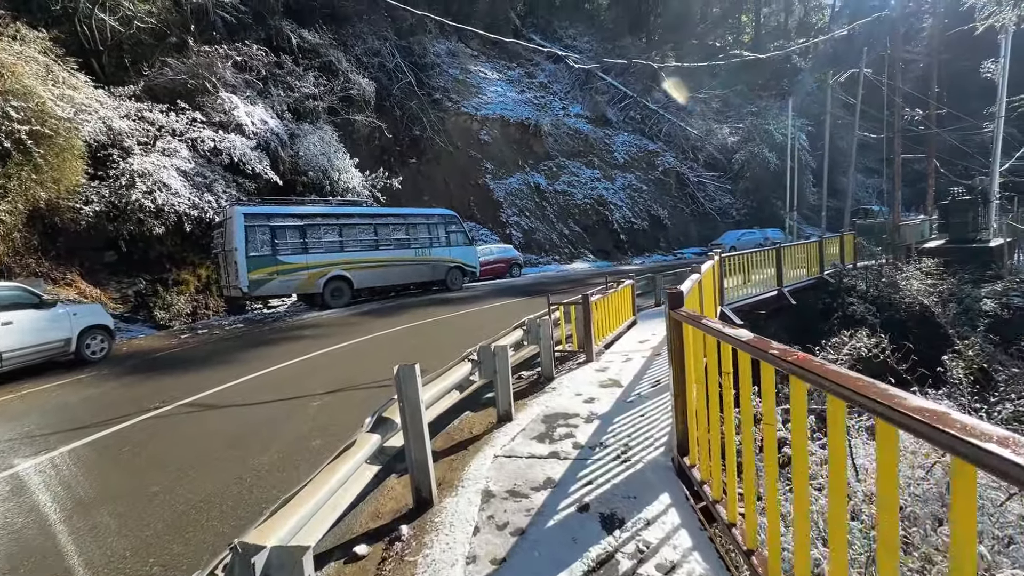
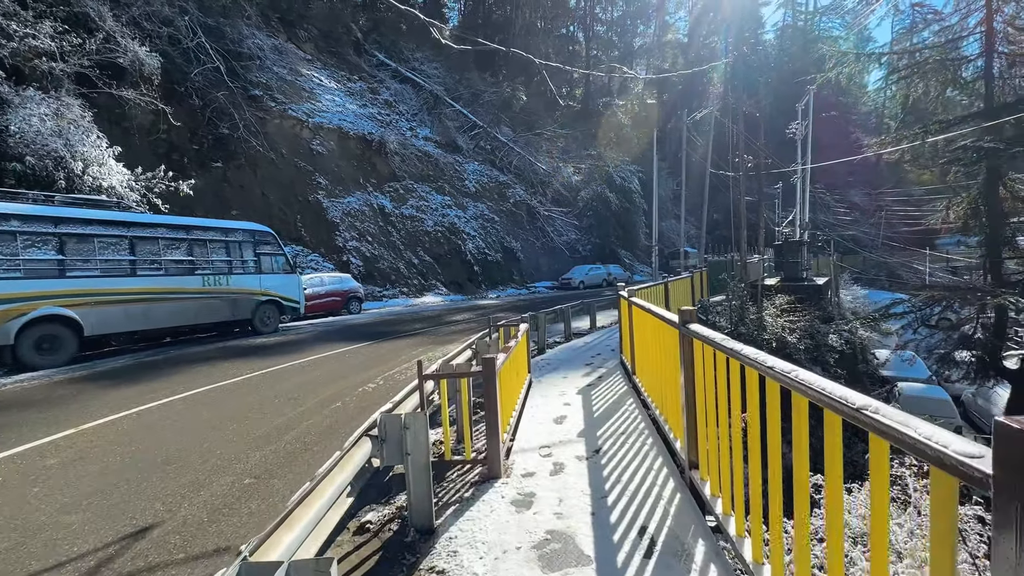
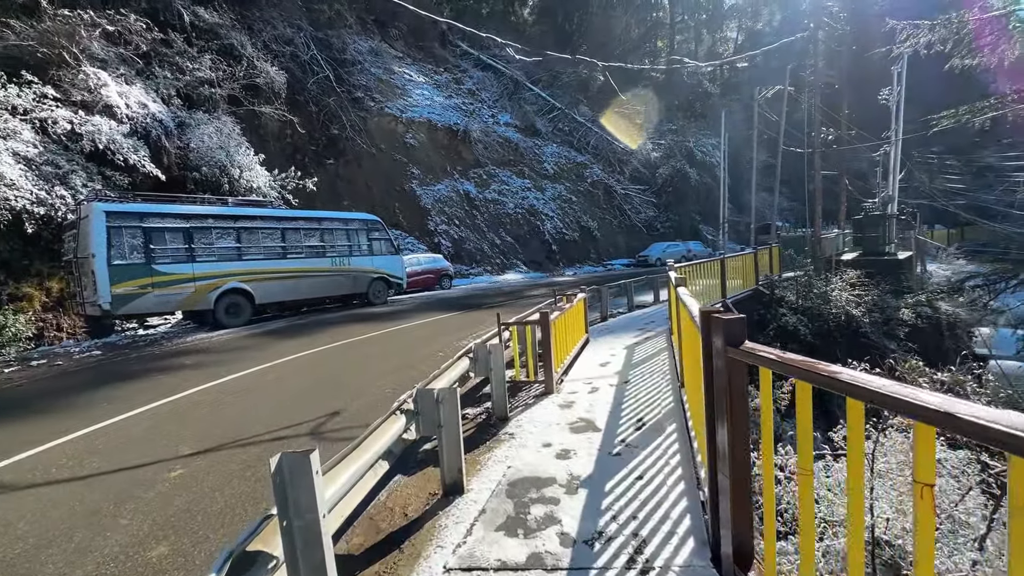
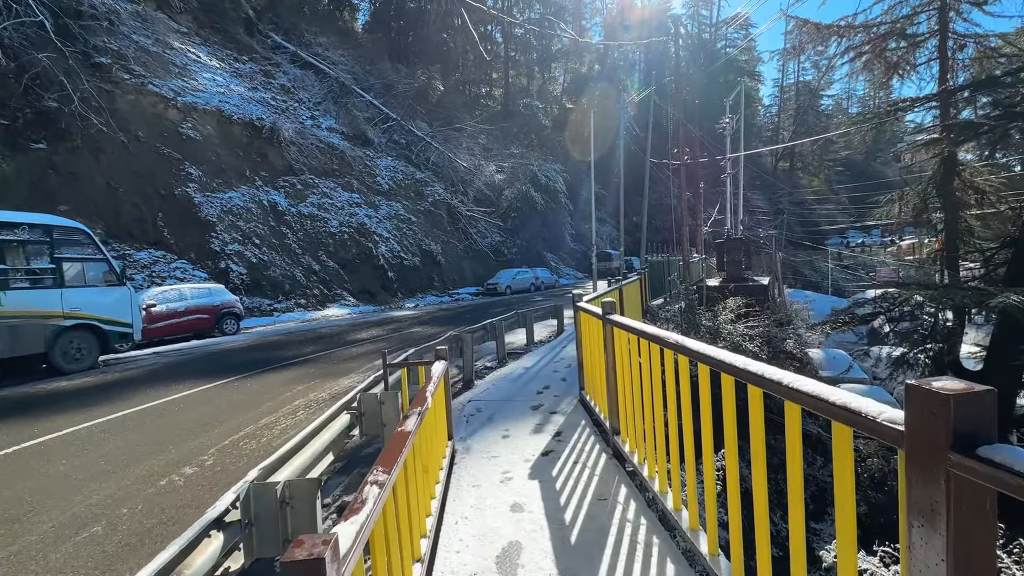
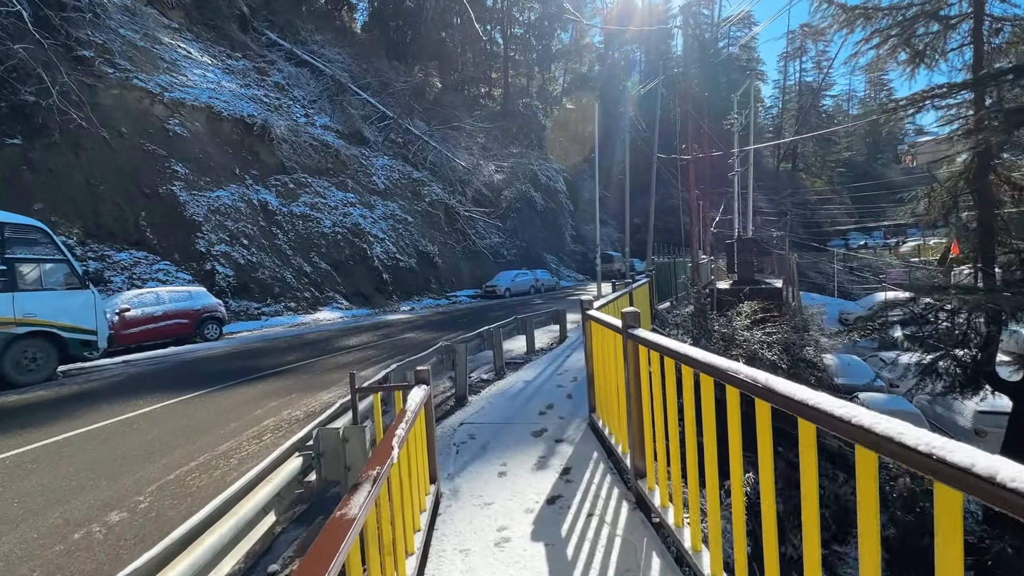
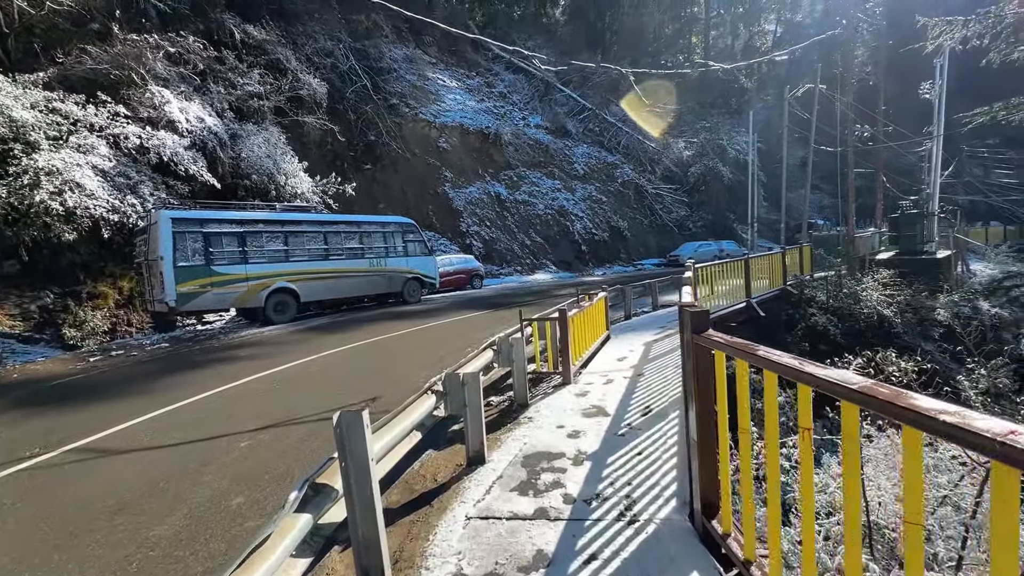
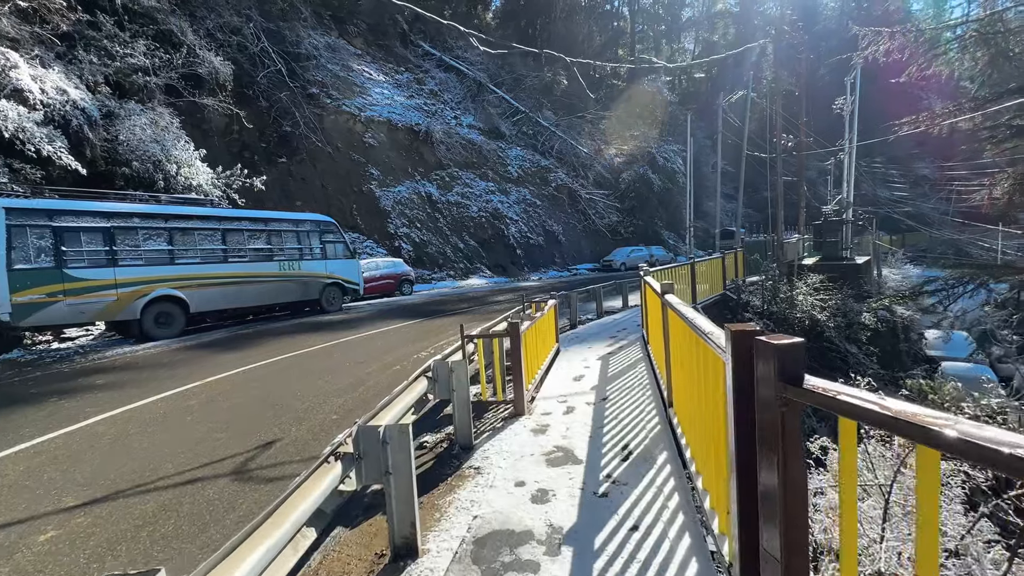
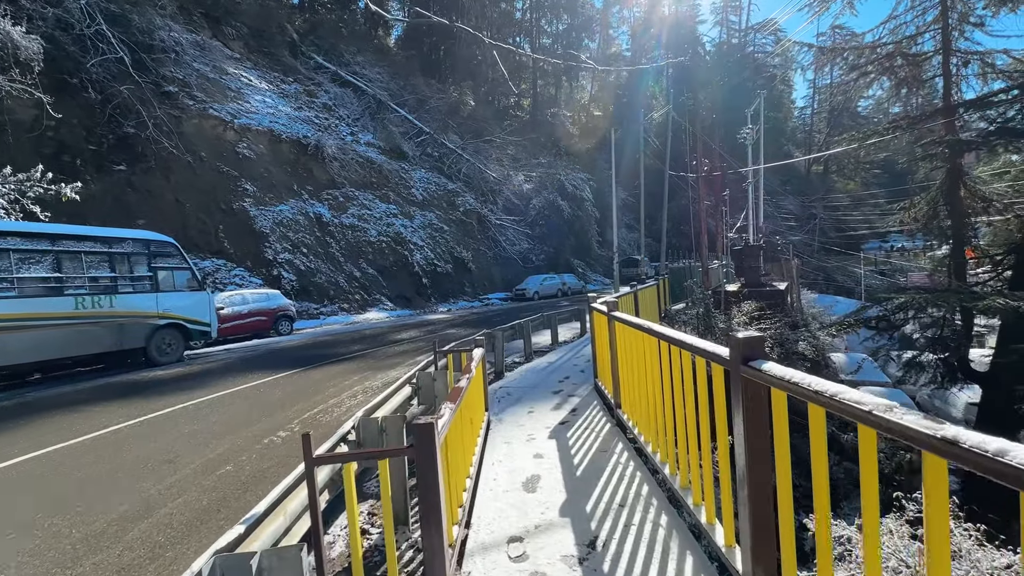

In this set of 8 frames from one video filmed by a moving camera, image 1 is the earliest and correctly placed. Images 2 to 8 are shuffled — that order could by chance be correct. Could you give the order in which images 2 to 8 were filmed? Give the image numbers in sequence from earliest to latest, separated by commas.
6, 3, 7, 2, 8, 4, 5
